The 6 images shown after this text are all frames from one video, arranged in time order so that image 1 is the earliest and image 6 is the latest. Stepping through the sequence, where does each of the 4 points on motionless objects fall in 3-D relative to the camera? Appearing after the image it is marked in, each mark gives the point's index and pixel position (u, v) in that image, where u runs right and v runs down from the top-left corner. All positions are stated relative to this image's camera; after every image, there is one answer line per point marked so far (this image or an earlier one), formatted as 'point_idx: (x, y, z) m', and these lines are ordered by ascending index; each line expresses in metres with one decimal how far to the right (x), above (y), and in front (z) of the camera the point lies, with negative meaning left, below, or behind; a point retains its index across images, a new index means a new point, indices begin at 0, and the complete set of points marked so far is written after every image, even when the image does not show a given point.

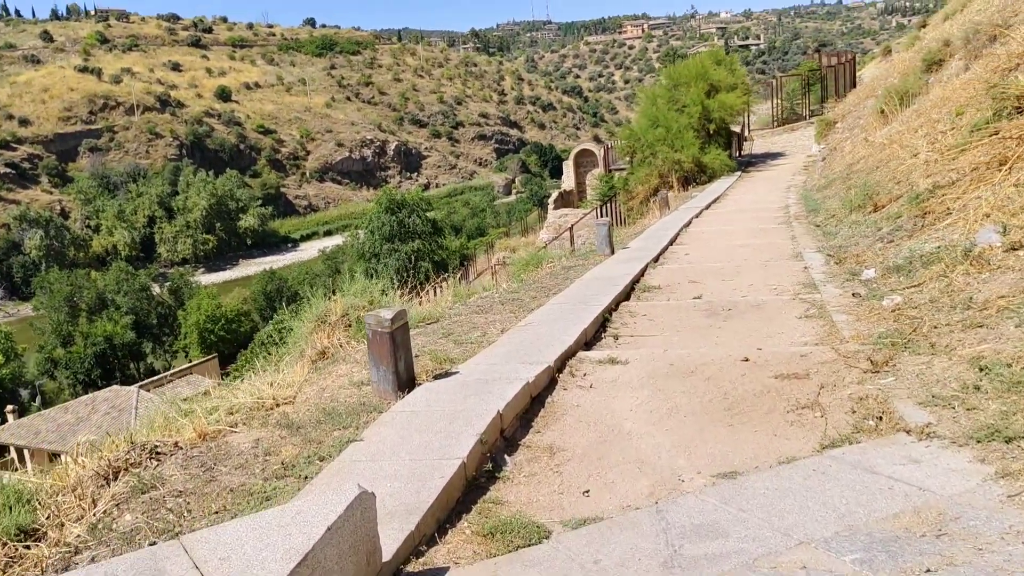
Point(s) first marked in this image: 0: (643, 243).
0: (+1.3, +0.5, +8.8) m
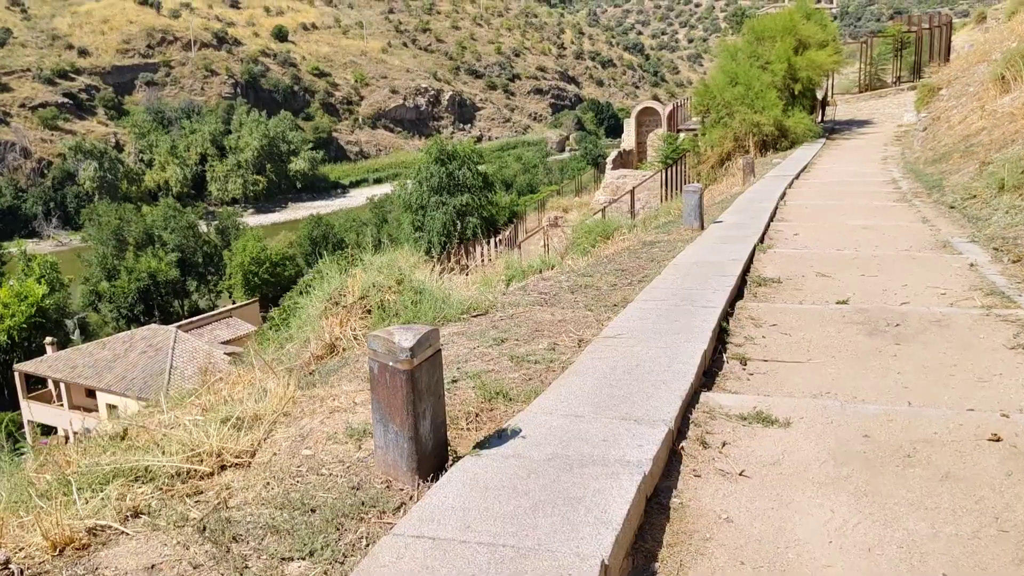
0: (+1.9, +0.6, +7.3) m
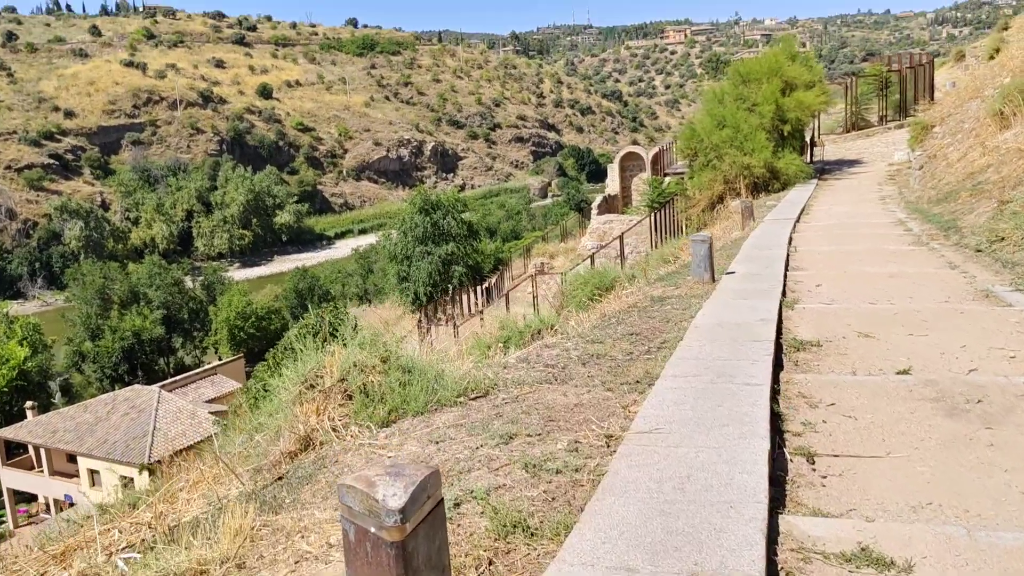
0: (+1.8, +0.2, +6.8) m
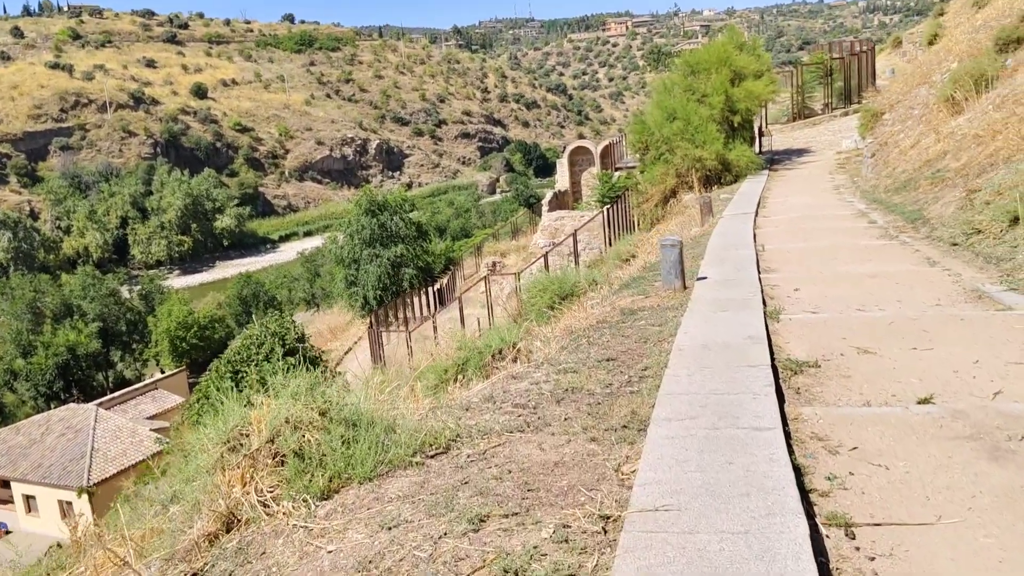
0: (+1.5, +0.1, +6.3) m
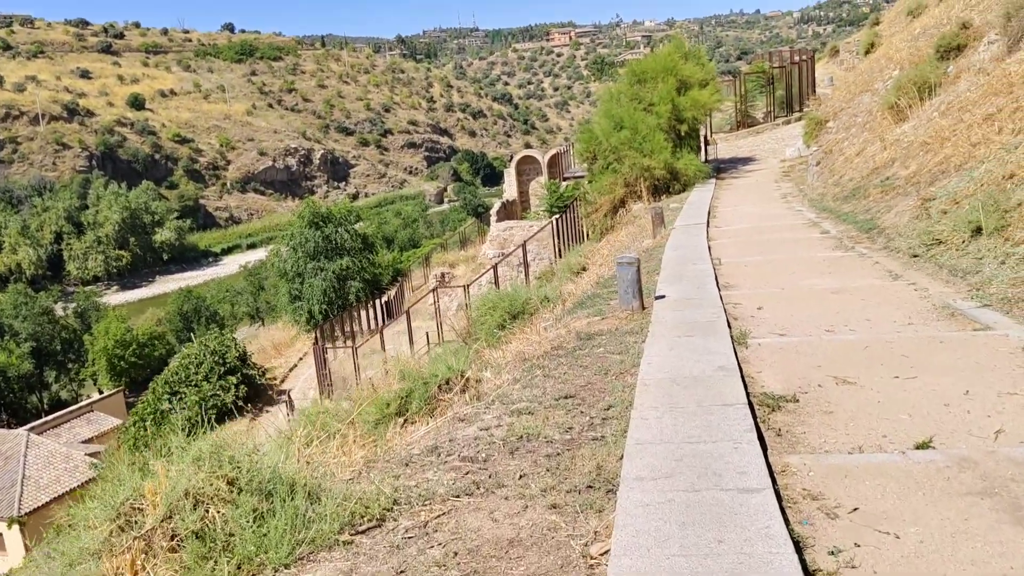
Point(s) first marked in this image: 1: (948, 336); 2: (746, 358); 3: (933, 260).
0: (+1.1, 0.0, +6.0) m
1: (+2.0, -0.2, +4.1) m
2: (+1.1, -0.3, +4.0) m
3: (+2.9, +0.2, +6.1) m
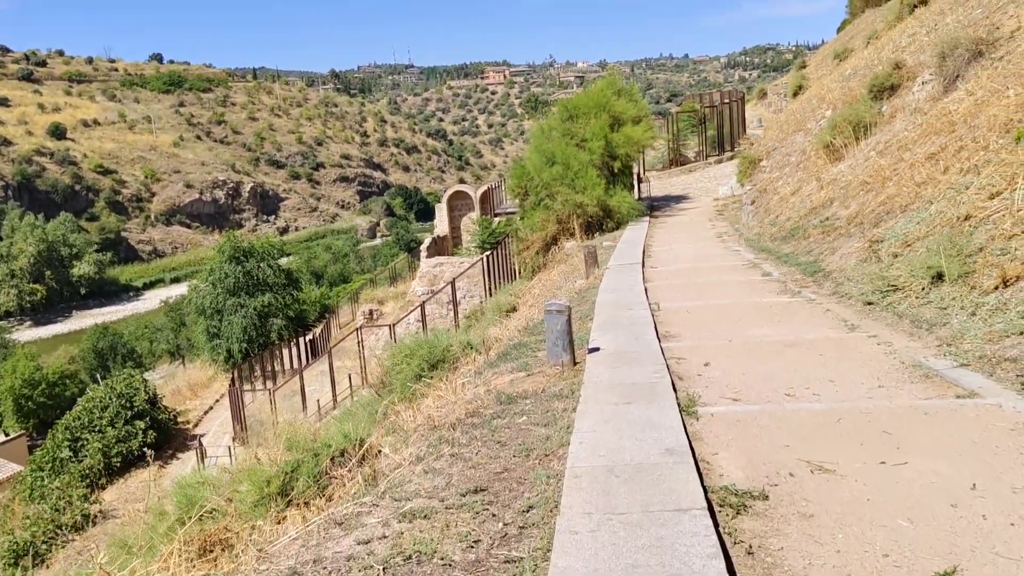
0: (+0.6, -0.3, +5.3) m
1: (+1.7, -0.5, +3.5) m
2: (+0.7, -0.5, +3.3) m
3: (+2.4, -0.1, +5.5) m
